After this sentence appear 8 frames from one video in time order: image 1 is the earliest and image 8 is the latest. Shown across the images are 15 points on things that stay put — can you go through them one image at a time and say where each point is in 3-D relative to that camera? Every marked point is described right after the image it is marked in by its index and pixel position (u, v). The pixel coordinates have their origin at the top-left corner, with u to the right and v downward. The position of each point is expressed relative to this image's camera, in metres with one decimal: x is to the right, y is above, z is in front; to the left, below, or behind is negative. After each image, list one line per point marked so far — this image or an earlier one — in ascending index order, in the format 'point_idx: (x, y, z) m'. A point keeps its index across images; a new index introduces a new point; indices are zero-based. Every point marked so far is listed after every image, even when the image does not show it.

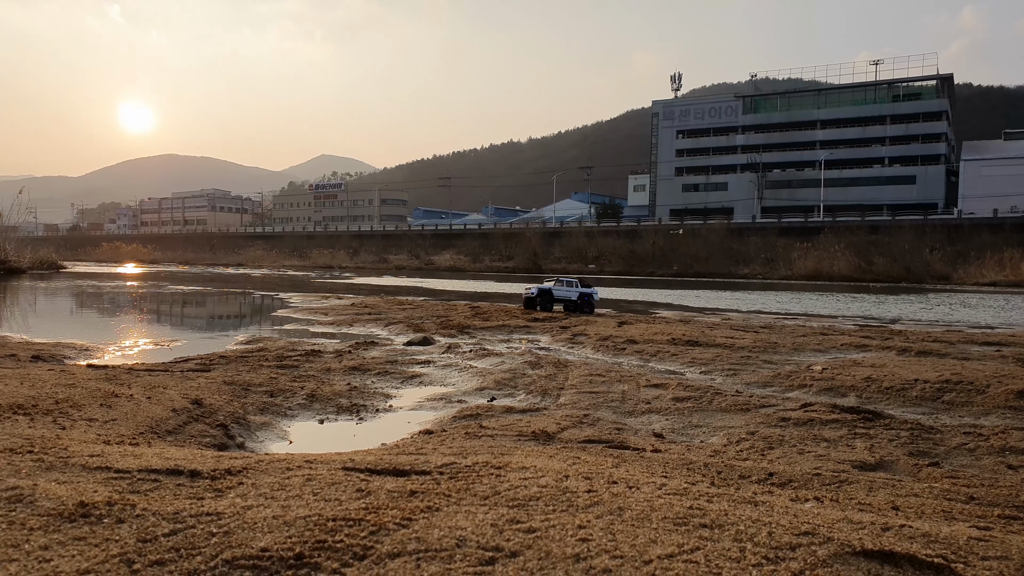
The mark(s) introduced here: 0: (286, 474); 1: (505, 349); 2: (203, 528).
0: (-1.3, -1.1, +4.5) m
1: (-0.2, -1.5, +18.0) m
2: (-1.4, -1.1, +3.4) m
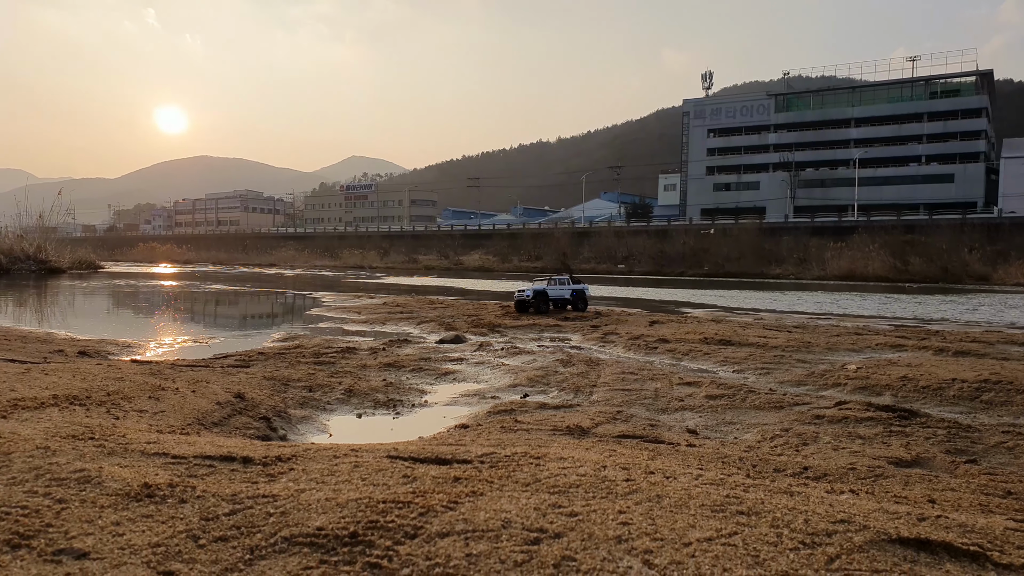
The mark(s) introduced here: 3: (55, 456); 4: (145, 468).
0: (-1.1, -1.0, +4.6) m
1: (+0.6, -1.4, +18.1) m
2: (-1.2, -1.0, +3.6) m
3: (-2.7, -1.0, +4.4) m
4: (-2.1, -1.0, +4.3) m
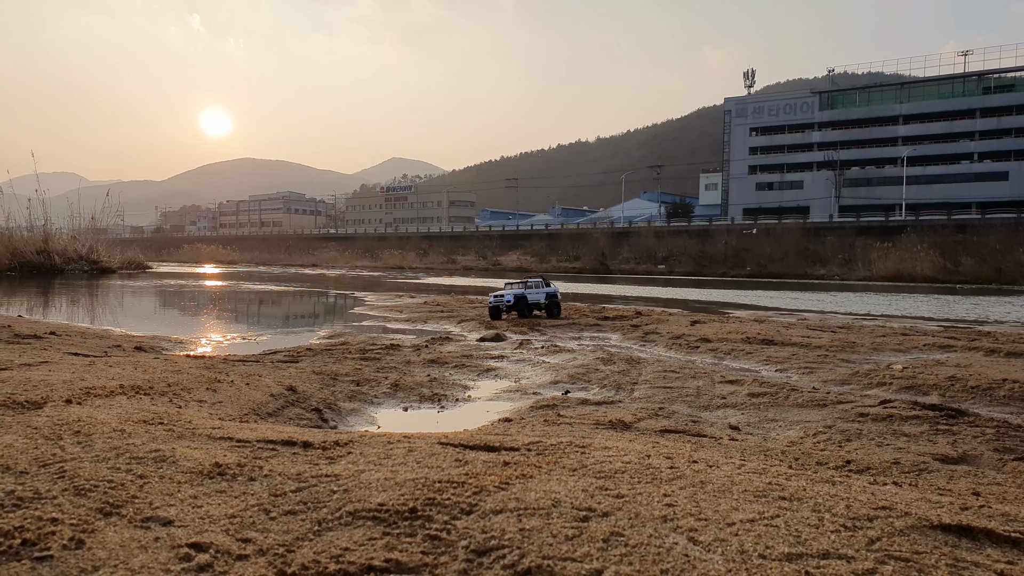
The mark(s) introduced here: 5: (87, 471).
0: (-0.8, -1.0, +4.9) m
1: (+1.5, -1.4, +18.2) m
2: (-0.9, -1.0, +3.8) m
3: (-2.4, -0.9, +4.7) m
4: (-1.8, -1.0, +4.6) m
5: (-2.1, -0.9, +3.9) m
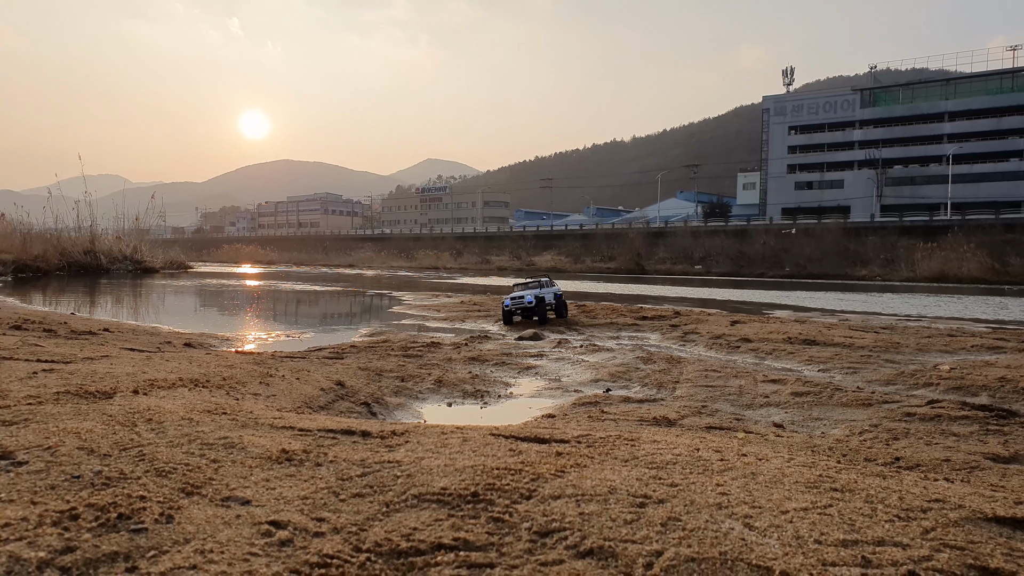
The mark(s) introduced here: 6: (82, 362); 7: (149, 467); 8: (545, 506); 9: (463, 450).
0: (-0.4, -1.0, +5.0) m
1: (+2.5, -1.4, +18.3) m
2: (-0.7, -0.9, +4.0) m
3: (-2.0, -0.9, +5.0) m
4: (-1.5, -0.9, +4.8) m
5: (-1.8, -0.9, +4.1) m
6: (-4.9, -0.8, +8.8) m
7: (-1.8, -0.9, +3.9) m
8: (+0.1, -1.0, +3.4) m
9: (-0.3, -1.0, +4.5) m
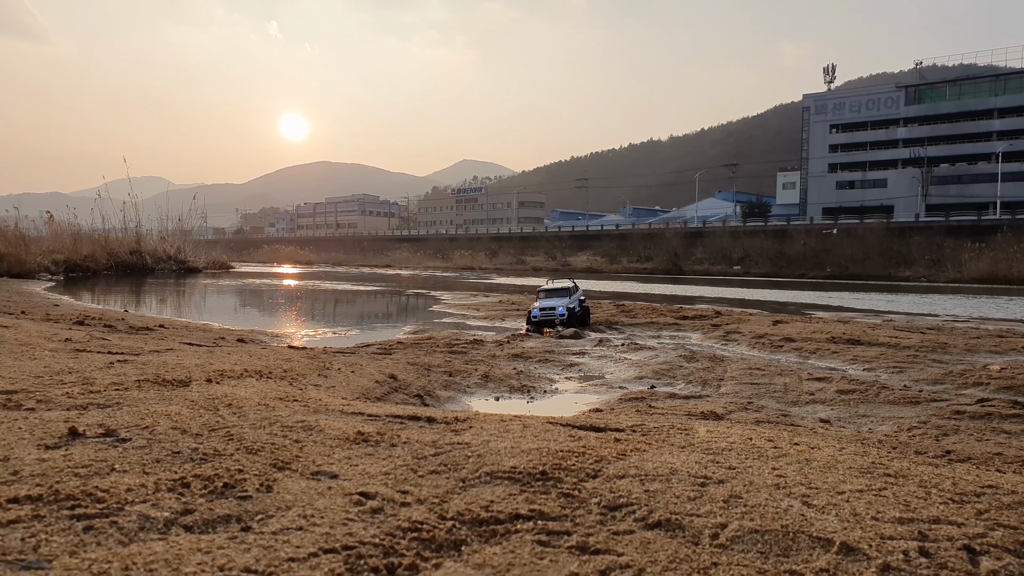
0: (0.0, -0.9, +5.2) m
1: (+3.5, -1.3, +18.3) m
2: (-0.3, -0.9, +4.2) m
3: (-1.6, -0.8, +5.3) m
4: (-1.1, -0.9, +5.1) m
5: (-1.5, -0.8, +4.4) m
6: (-4.4, -0.8, +9.2) m
7: (-1.5, -0.9, +4.2) m
8: (+0.5, -0.9, +3.7) m
9: (+0.1, -0.9, +4.8) m
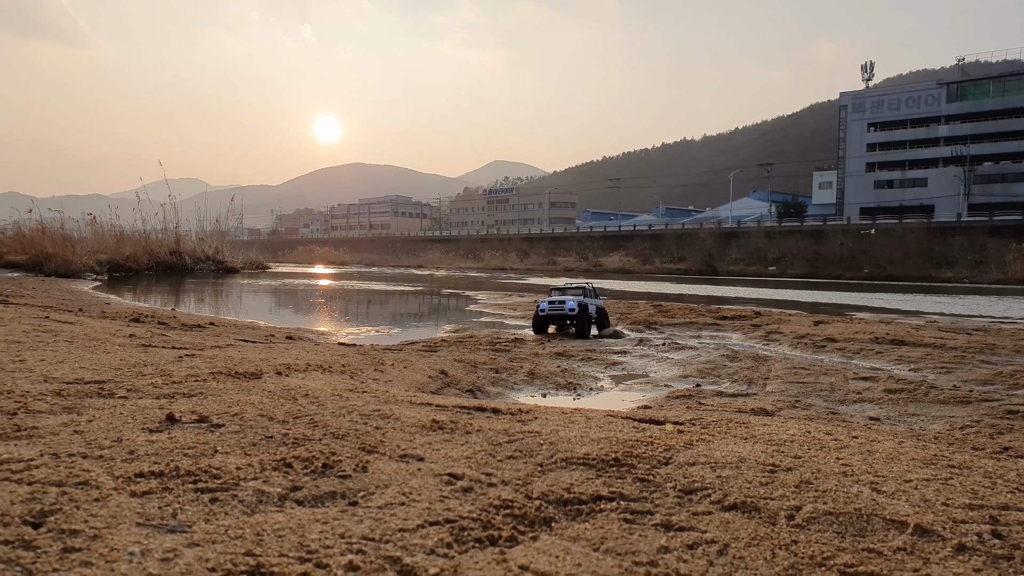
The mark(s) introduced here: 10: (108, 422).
0: (+0.4, -0.9, +5.4) m
1: (+4.5, -1.3, +18.4) m
2: (+0.1, -0.9, +4.4) m
3: (-1.2, -0.8, +5.5) m
4: (-0.6, -0.9, +5.3) m
5: (-1.1, -0.8, +4.6) m
6: (-3.7, -0.8, +9.6) m
7: (-1.1, -0.8, +4.4) m
8: (+0.8, -0.9, +3.8) m
9: (+0.5, -0.9, +4.9) m
10: (-2.3, -0.8, +4.4) m
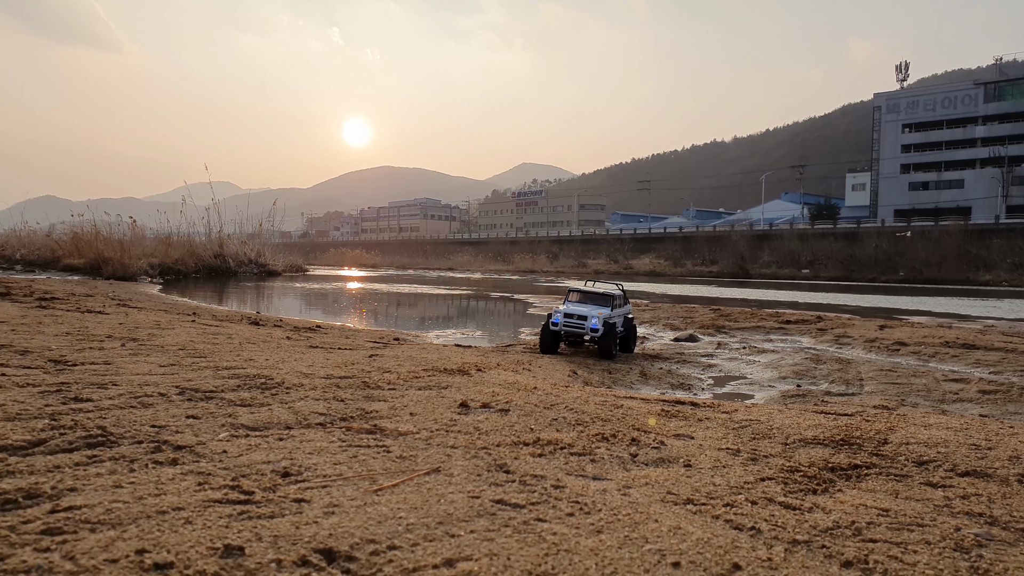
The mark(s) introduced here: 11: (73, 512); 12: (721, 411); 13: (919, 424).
0: (+2.1, -1.0, +6.4) m
1: (+6.6, -1.5, +19.2) m
2: (+1.7, -1.0, +5.4) m
3: (+0.5, -0.9, +6.6) m
4: (+1.0, -1.0, +6.4) m
5: (+0.6, -0.9, +5.7) m
6: (-1.9, -0.9, +10.8) m
7: (+0.6, -0.9, +5.5) m
8: (+2.5, -1.0, +4.8) m
9: (+2.2, -1.0, +5.9) m
10: (-0.7, -0.8, +5.5) m
11: (-1.6, -0.8, +2.7) m
12: (+1.6, -1.0, +6.1) m
13: (+3.2, -1.1, +6.0) m
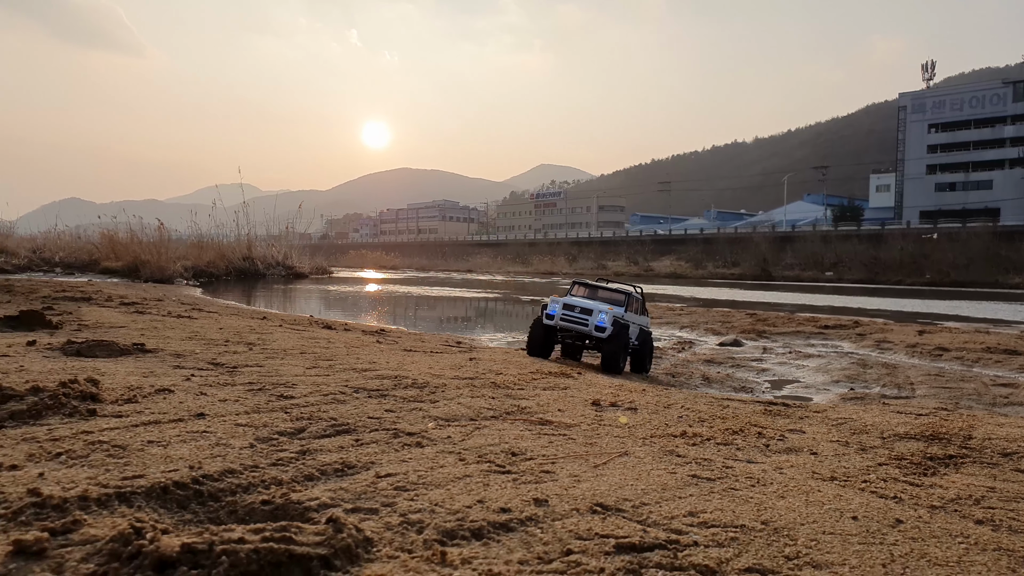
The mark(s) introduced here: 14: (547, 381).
0: (+3.2, -1.1, +7.3) m
1: (+8.1, -1.7, +19.9) m
2: (+2.8, -1.1, +6.3) m
3: (+1.6, -1.0, +7.5) m
4: (+2.1, -1.1, +7.3) m
5: (+1.6, -1.0, +6.6) m
6: (-0.7, -1.0, +11.7) m
7: (+1.6, -1.0, +6.4) m
8: (+3.5, -1.1, +5.7) m
9: (+3.2, -1.1, +6.8) m
10: (+0.4, -1.0, +6.4) m
11: (-0.6, -0.9, +3.7) m
12: (+2.7, -1.1, +7.0) m
13: (+4.3, -1.2, +6.8) m
14: (+0.4, -1.0, +8.0) m
